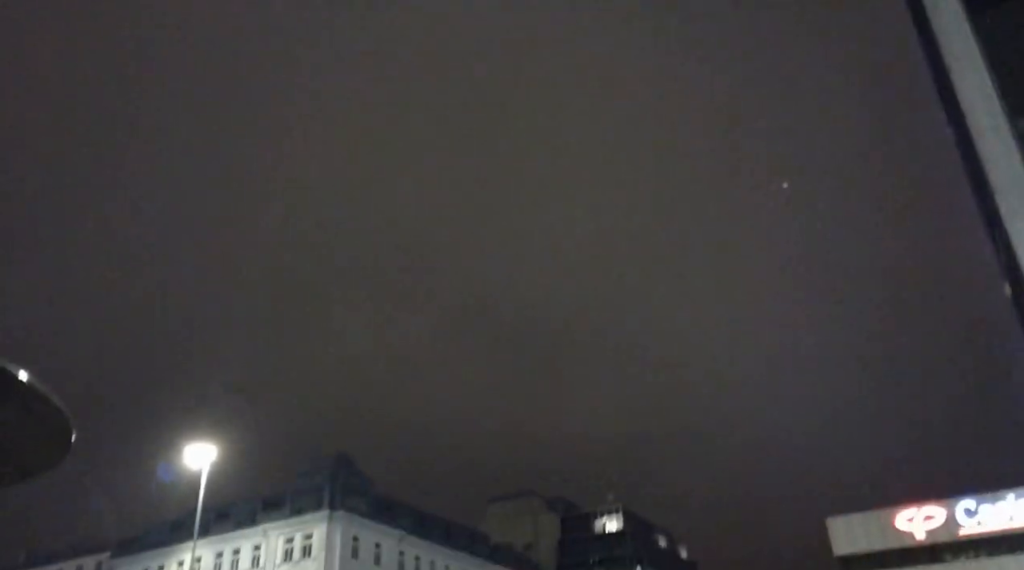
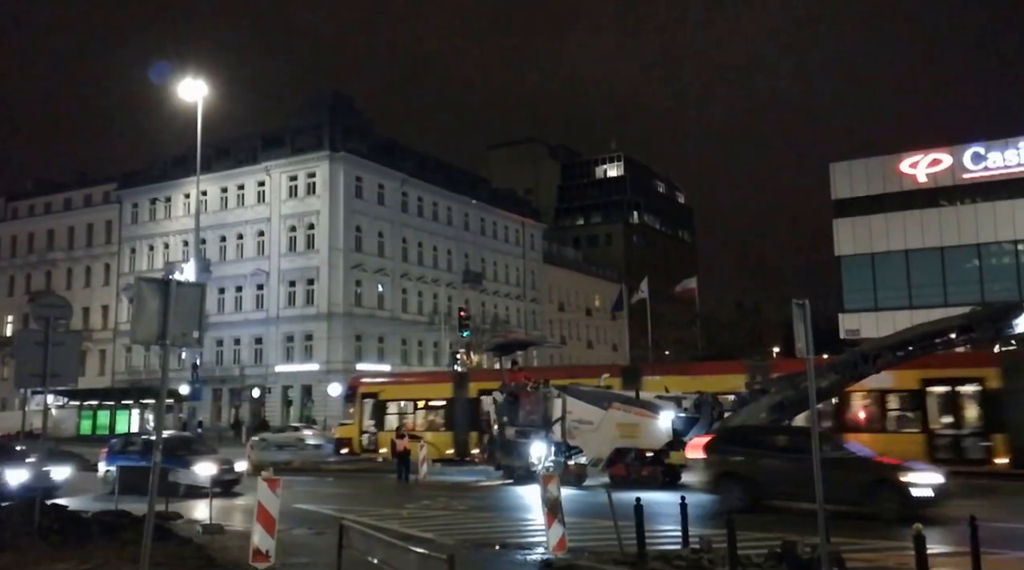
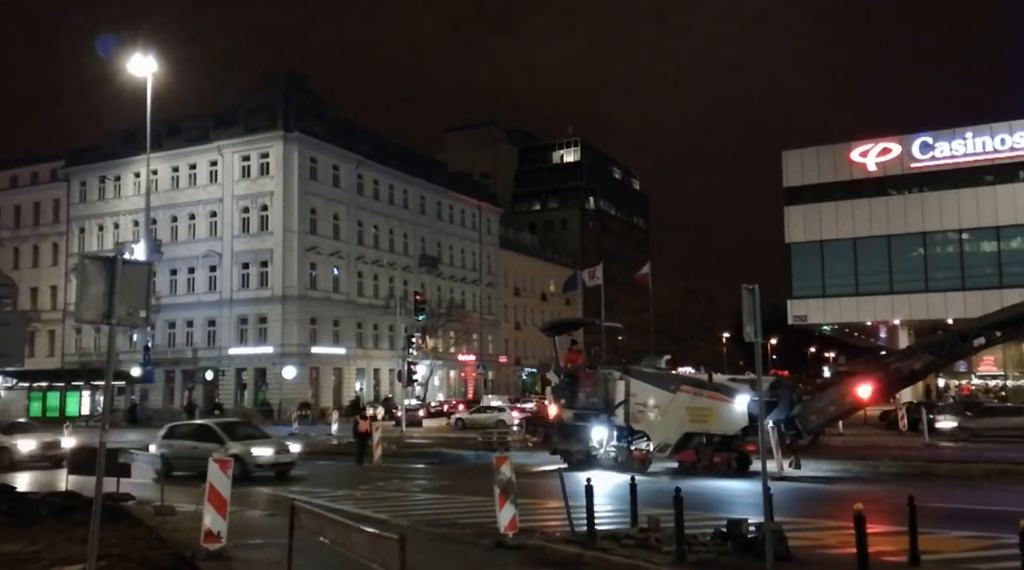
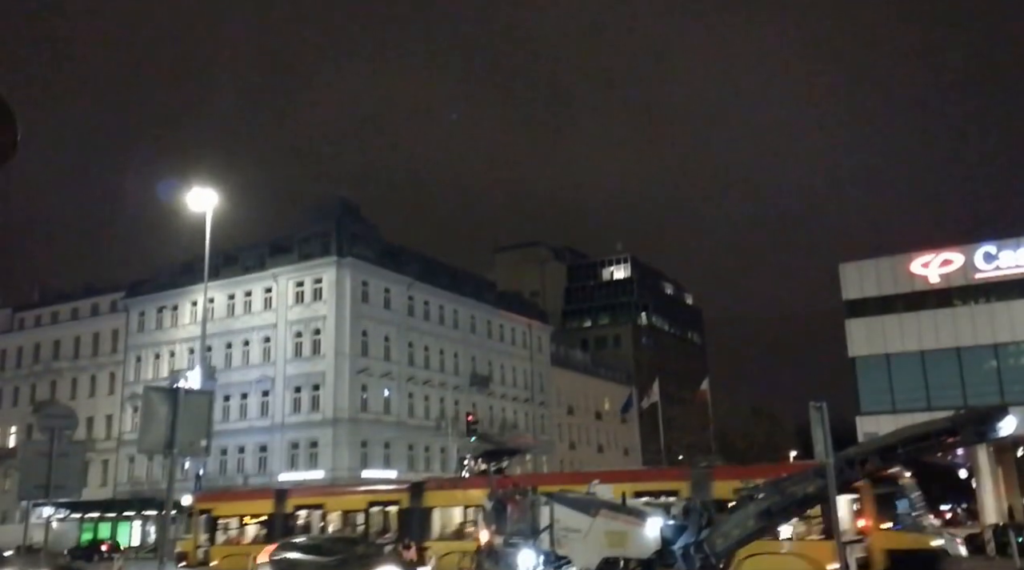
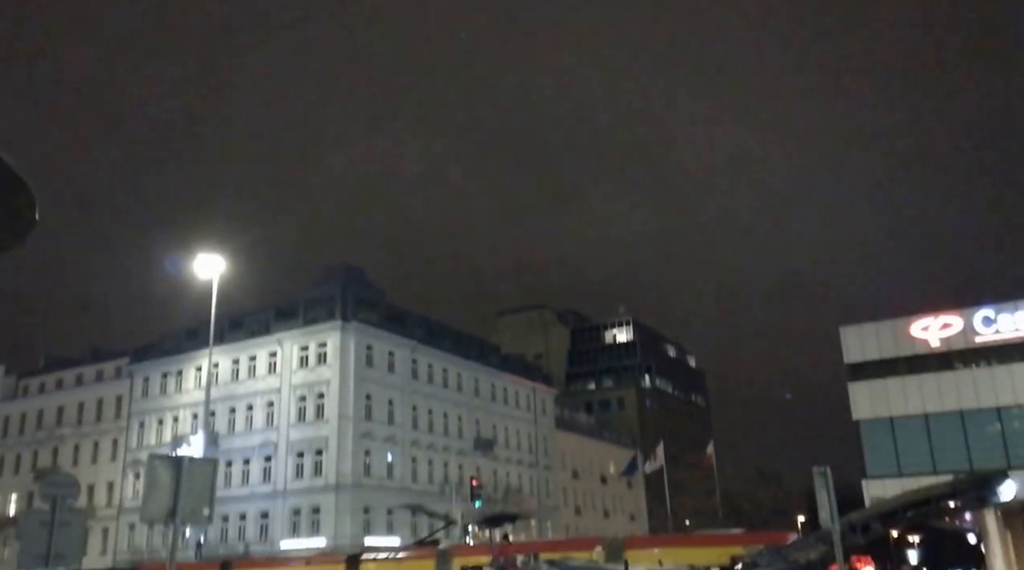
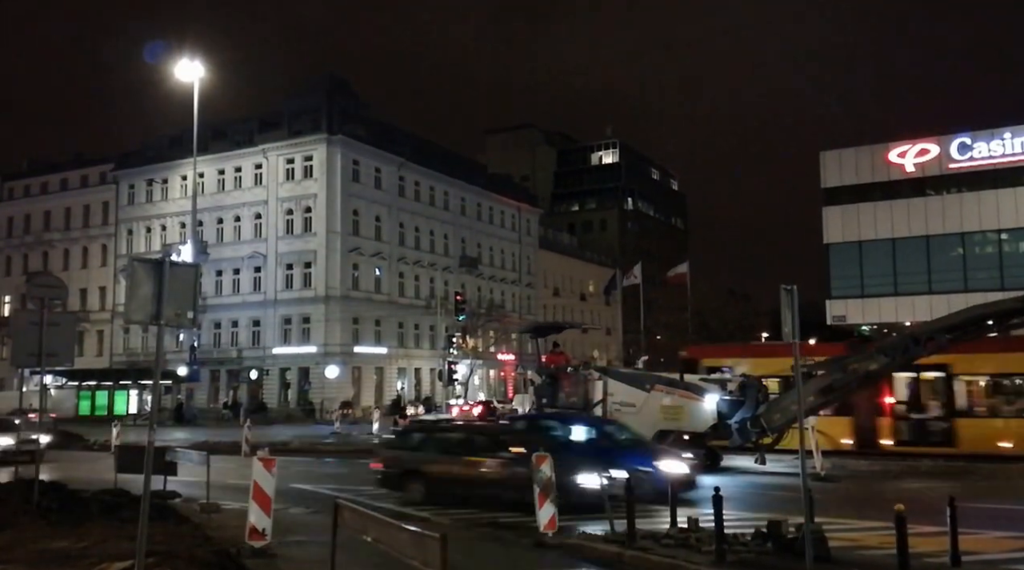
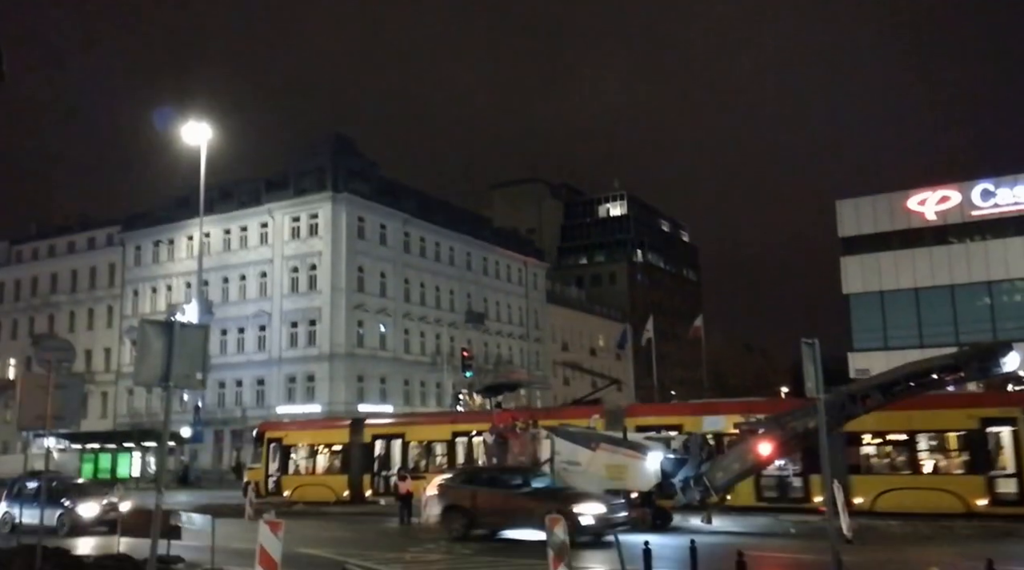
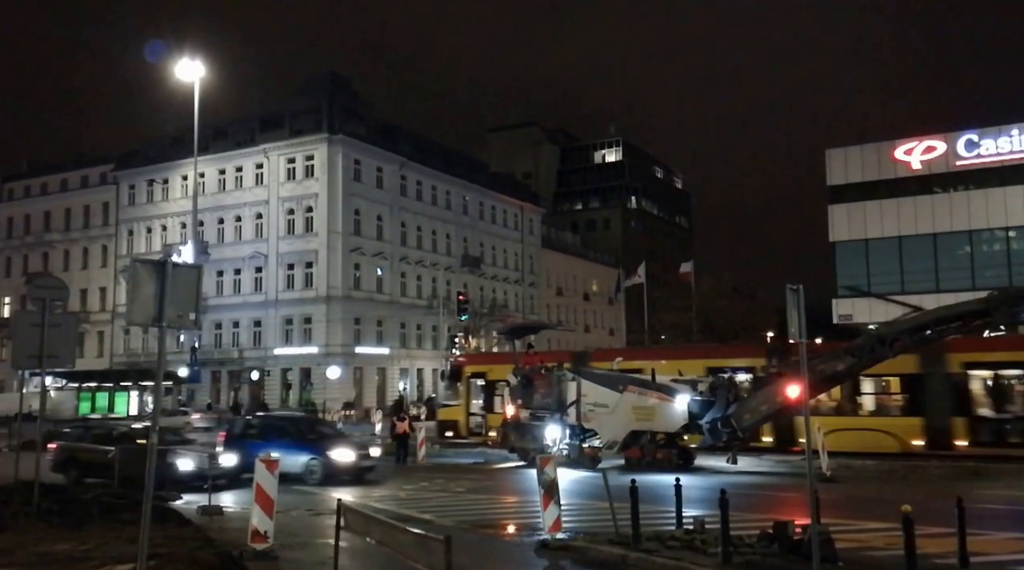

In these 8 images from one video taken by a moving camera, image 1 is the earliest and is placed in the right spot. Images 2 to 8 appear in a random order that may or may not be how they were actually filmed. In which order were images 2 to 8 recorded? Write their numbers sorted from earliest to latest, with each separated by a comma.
5, 4, 7, 2, 8, 6, 3
